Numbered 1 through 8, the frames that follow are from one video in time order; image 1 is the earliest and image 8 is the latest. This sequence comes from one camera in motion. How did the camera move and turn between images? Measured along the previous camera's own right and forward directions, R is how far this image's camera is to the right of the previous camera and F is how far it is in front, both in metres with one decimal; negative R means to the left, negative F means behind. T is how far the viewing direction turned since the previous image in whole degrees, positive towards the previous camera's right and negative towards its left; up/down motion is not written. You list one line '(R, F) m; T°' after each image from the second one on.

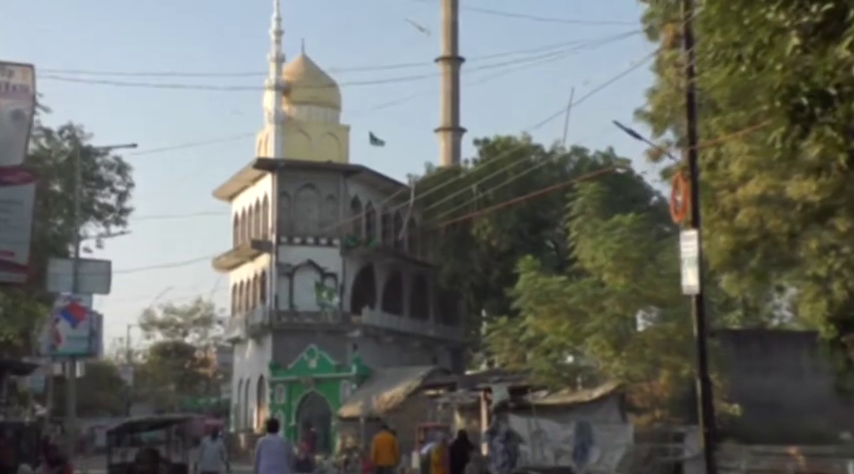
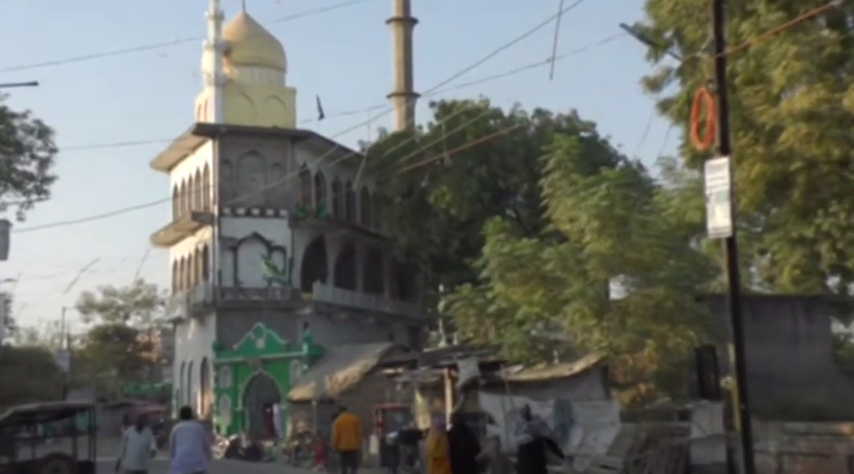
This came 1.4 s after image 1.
(-0.1, +2.8) m; +2°
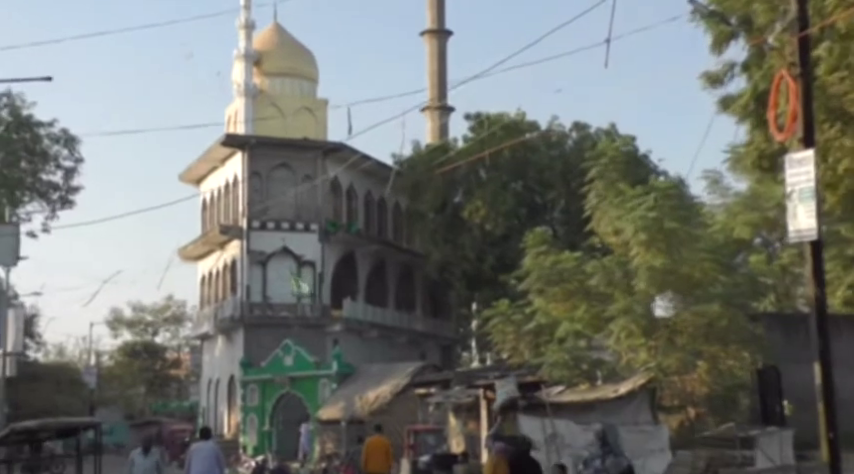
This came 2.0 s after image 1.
(-0.1, +1.2) m; -2°
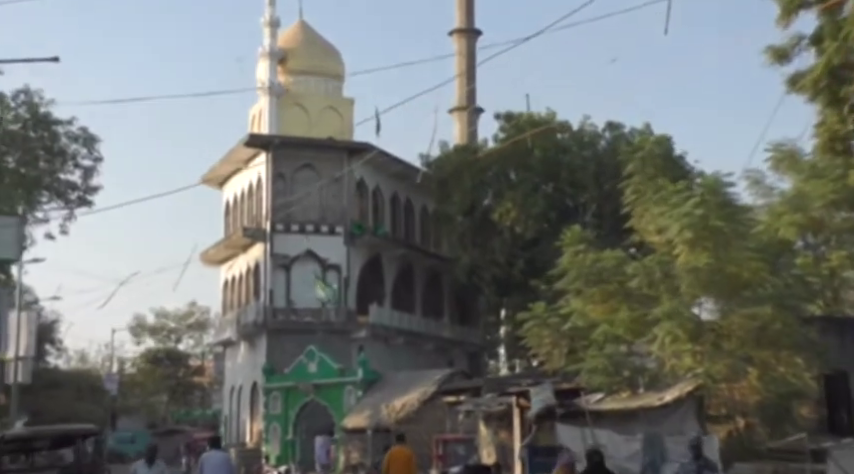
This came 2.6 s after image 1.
(-0.1, +1.2) m; -1°
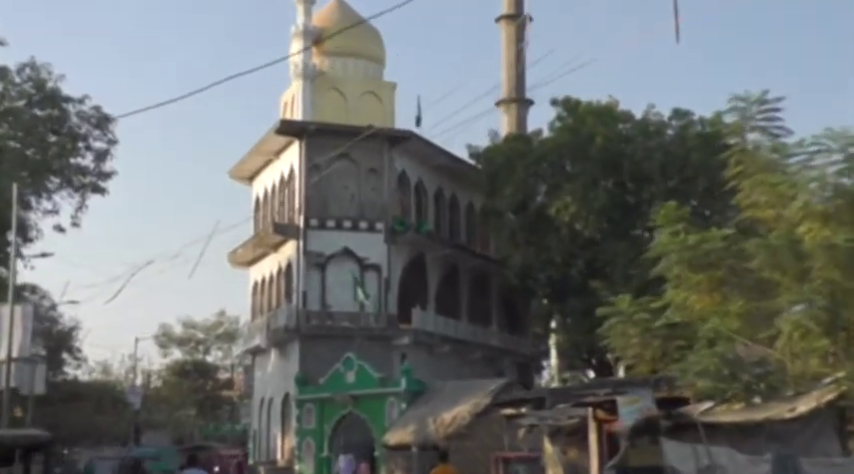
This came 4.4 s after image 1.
(-0.5, +3.5) m; -2°
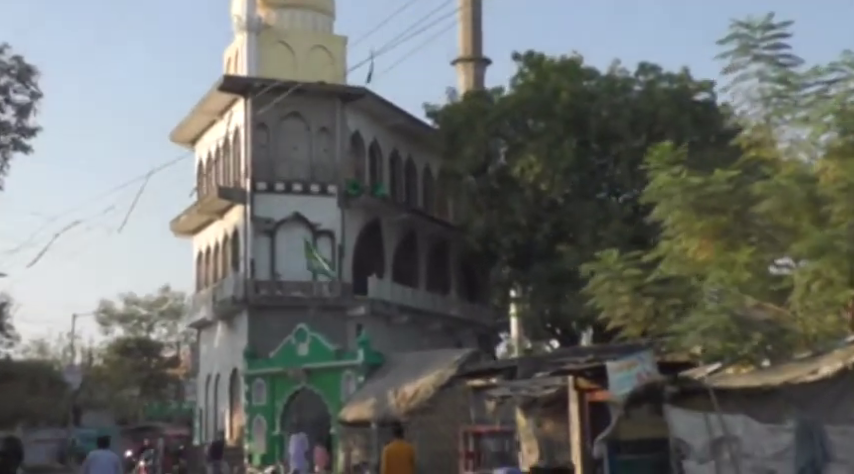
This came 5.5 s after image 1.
(-0.2, +2.1) m; +3°
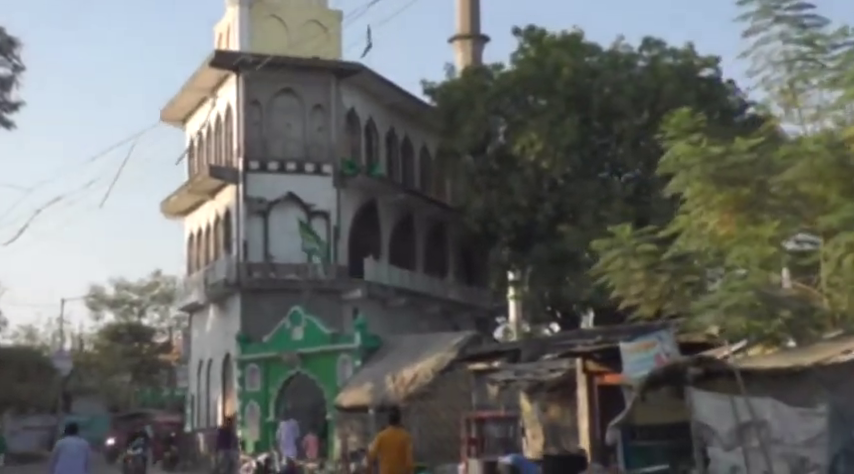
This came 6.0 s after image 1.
(-0.1, +0.9) m; 0°
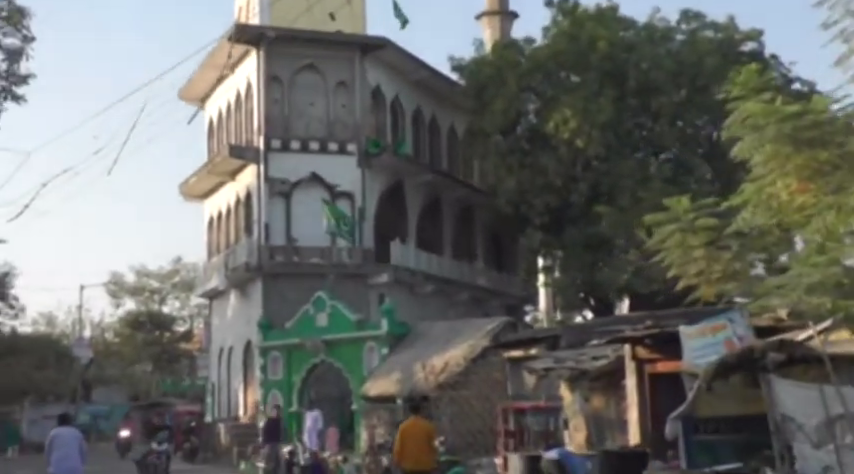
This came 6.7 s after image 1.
(-0.2, +1.4) m; -1°
